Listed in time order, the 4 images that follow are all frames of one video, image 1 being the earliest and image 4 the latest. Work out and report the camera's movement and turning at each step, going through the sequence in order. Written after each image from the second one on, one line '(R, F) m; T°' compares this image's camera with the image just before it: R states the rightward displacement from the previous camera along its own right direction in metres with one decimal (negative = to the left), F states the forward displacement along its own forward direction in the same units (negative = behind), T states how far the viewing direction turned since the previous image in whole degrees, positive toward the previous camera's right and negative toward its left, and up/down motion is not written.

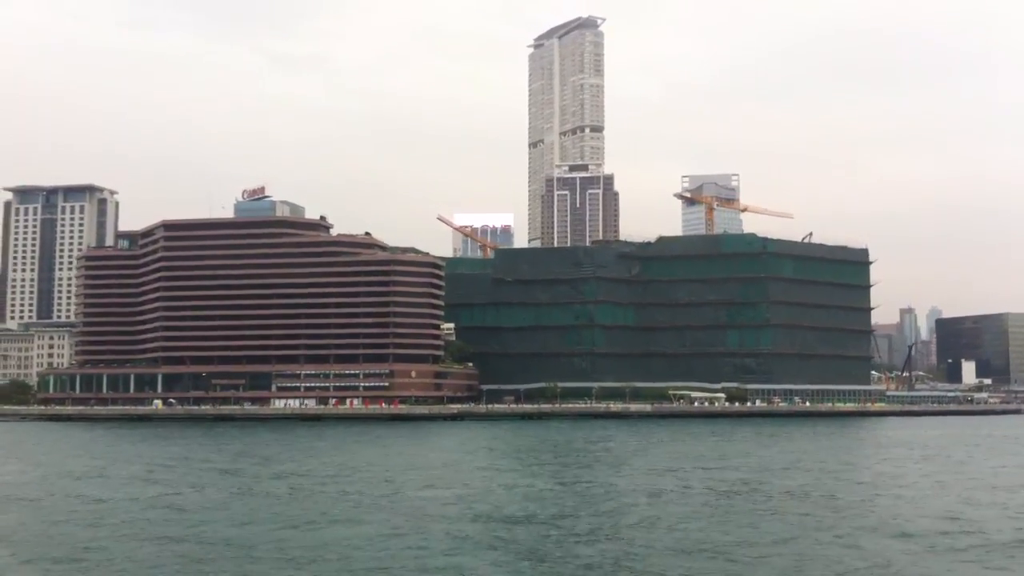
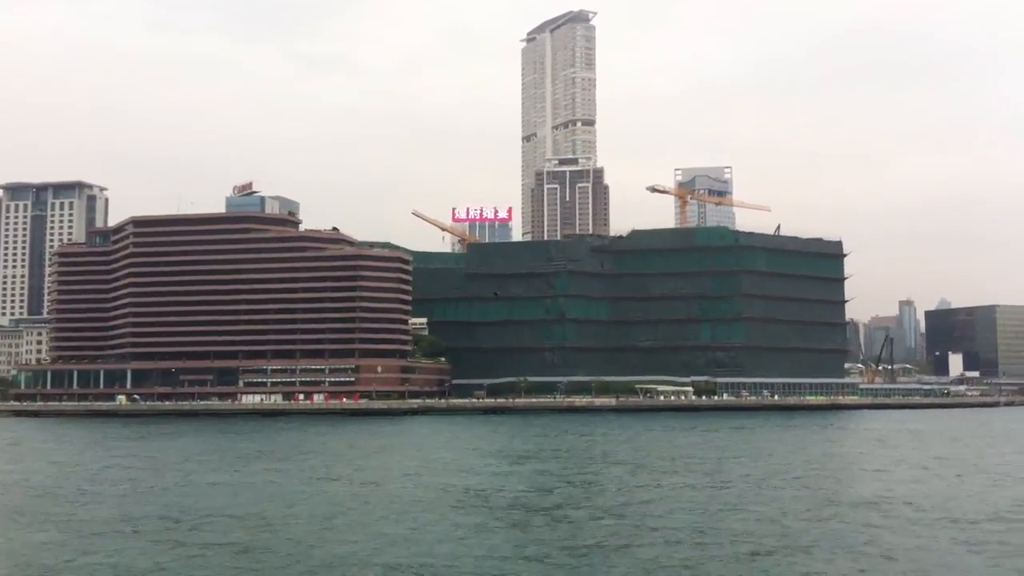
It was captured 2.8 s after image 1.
(+4.2, -0.2) m; -1°
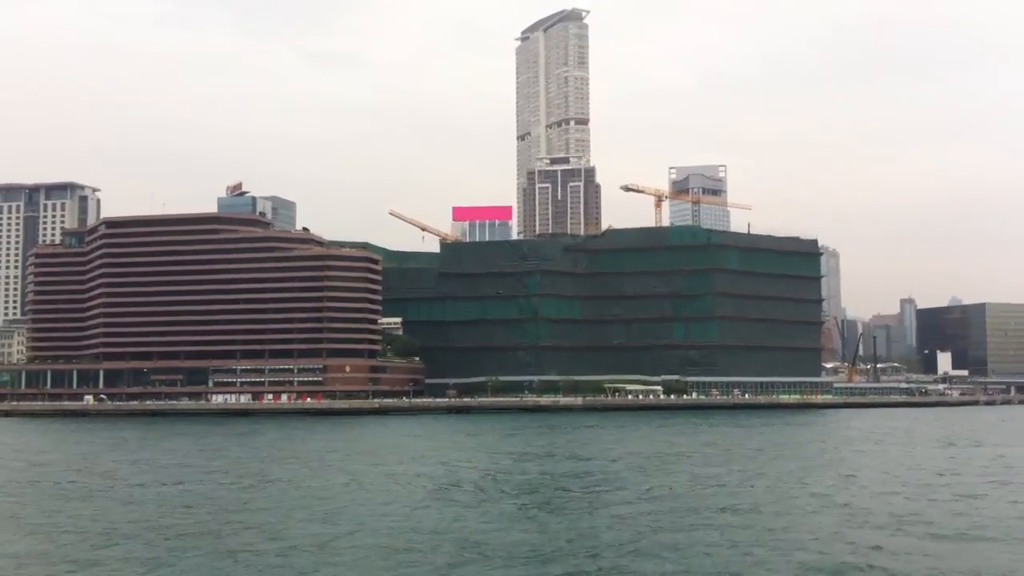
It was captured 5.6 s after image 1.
(+4.1, -0.3) m; -1°
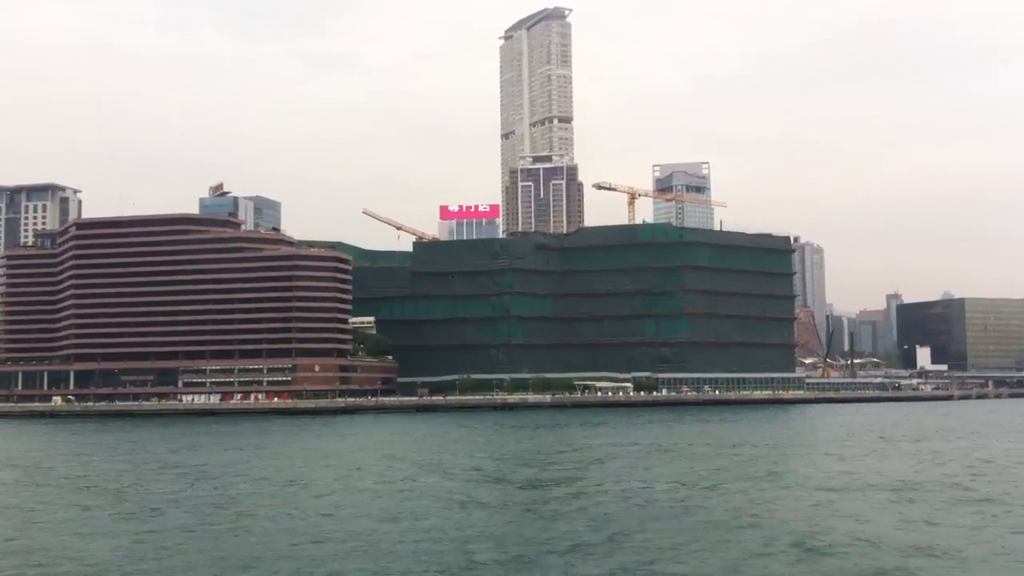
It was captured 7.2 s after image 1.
(+2.5, -0.3) m; 0°
